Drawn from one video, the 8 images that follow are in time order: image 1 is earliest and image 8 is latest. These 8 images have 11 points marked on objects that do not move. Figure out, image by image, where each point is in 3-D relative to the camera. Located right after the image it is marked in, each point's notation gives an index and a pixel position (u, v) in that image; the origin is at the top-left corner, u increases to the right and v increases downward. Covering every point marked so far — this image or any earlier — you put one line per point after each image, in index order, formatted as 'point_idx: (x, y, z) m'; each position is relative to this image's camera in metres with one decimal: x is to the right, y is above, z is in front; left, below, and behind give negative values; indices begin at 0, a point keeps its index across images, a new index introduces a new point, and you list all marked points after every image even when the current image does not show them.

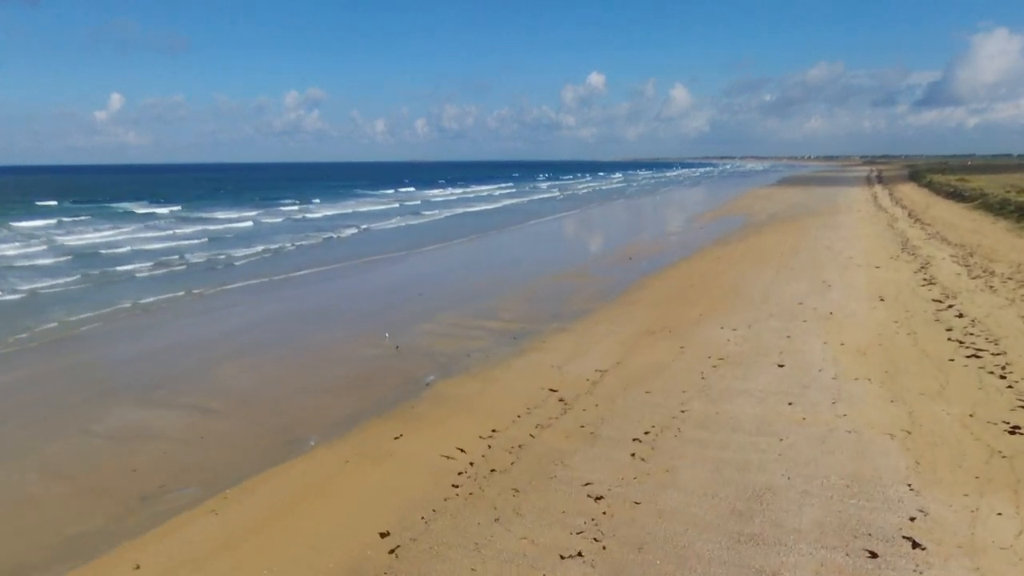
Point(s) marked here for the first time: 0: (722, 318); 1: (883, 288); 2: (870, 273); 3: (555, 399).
0: (+3.7, -0.6, +11.7) m
1: (+7.8, 0.0, +13.8) m
2: (+8.5, +0.3, +15.5) m
3: (+0.5, -1.3, +7.9) m
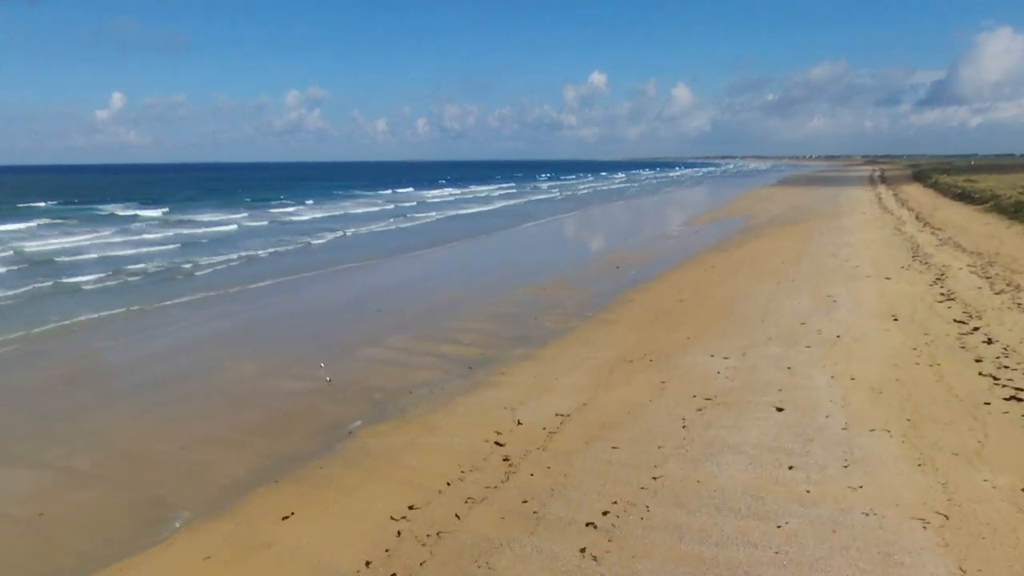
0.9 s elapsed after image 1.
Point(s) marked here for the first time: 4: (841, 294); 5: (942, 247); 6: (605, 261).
0: (+3.1, -0.9, +10.1) m
1: (+7.2, -0.3, +12.3) m
2: (+7.8, 0.0, +13.9) m
3: (-0.1, -1.7, +6.4) m
4: (+6.6, -0.2, +13.2) m
5: (+12.6, +1.2, +19.1) m
6: (+2.8, +0.9, +19.4) m
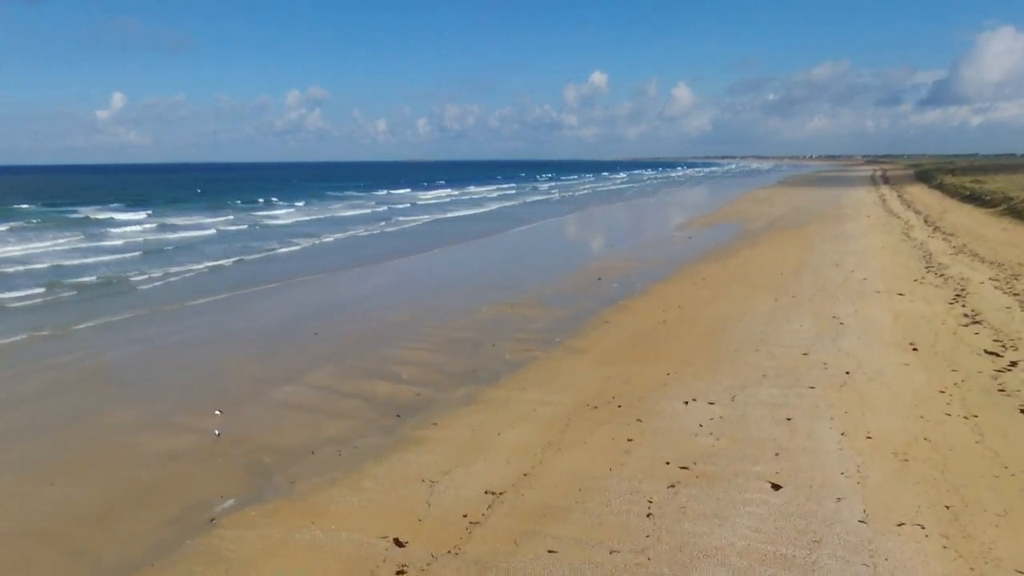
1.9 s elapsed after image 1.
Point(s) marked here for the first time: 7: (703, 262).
0: (+2.4, -1.2, +8.4) m
1: (+6.5, -0.7, +10.5) m
2: (+7.1, -0.3, +12.2) m
3: (-0.9, -2.0, +4.7) m
4: (+5.9, -0.5, +11.5) m
5: (+11.8, +0.9, +17.4) m
6: (+2.0, +0.5, +17.7) m
7: (+5.4, +0.7, +18.4) m
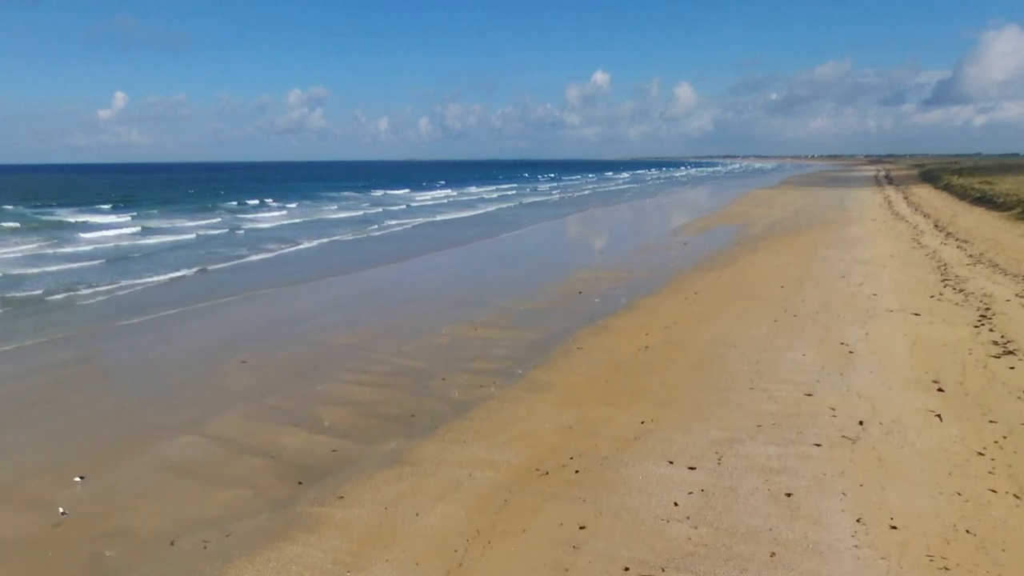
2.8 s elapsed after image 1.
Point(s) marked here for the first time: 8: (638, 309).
0: (+1.7, -1.6, +6.9) m
1: (+5.8, -1.0, +9.0) m
2: (+6.5, -0.7, +10.6) m
3: (-1.5, -2.3, +3.2) m
4: (+5.3, -0.9, +9.9) m
5: (+11.2, +0.5, +15.9) m
6: (+1.4, +0.2, +16.1) m
7: (+4.8, +0.4, +16.9) m
8: (+2.5, -0.4, +12.9) m
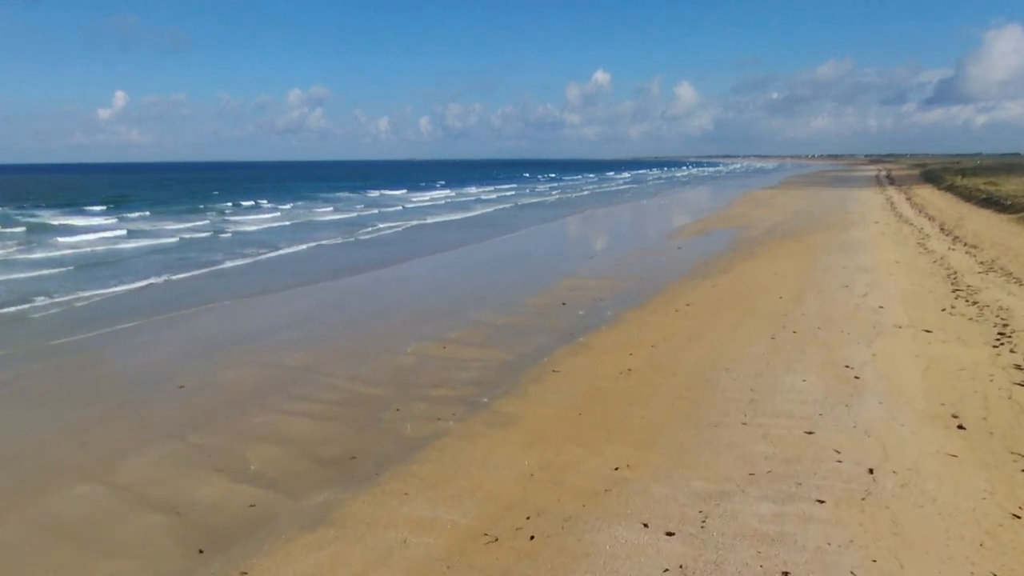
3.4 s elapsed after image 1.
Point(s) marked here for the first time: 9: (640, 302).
0: (+1.3, -1.8, +5.9) m
1: (+5.4, -1.2, +8.0) m
2: (+6.0, -0.9, +9.6) m
3: (-2.0, -2.6, +2.1) m
4: (+4.8, -1.1, +8.9) m
5: (+10.8, +0.3, +14.8) m
6: (+1.0, -0.1, +15.1) m
7: (+4.3, +0.2, +15.9) m
8: (+2.0, -0.6, +11.9) m
9: (+2.6, -0.3, +13.5) m
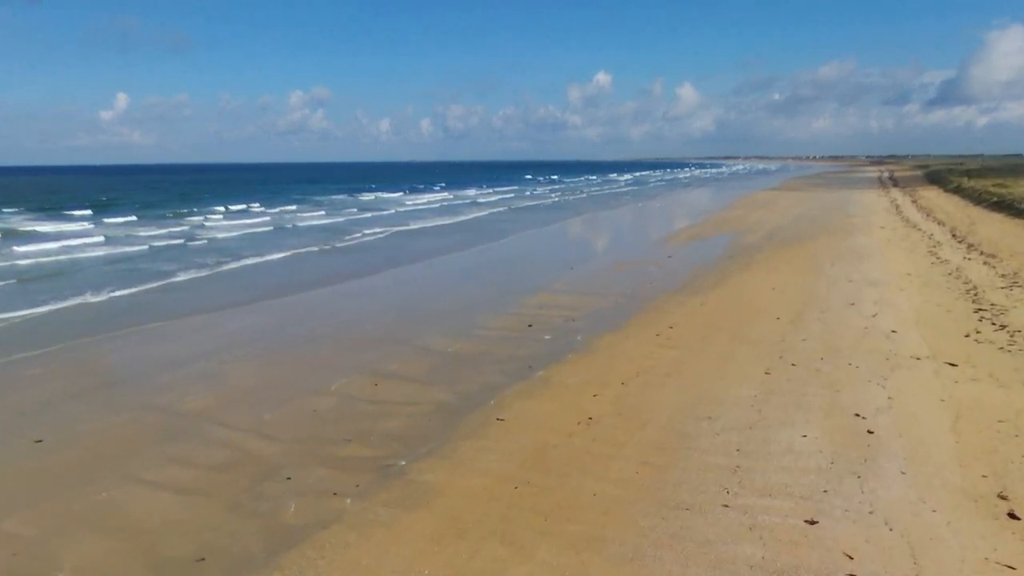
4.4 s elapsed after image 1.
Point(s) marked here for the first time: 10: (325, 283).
0: (+0.5, -2.1, +4.2) m
1: (+4.6, -1.6, +6.3) m
2: (+5.3, -1.3, +7.9) m
3: (-2.7, -2.9, +0.5) m
4: (+4.1, -1.4, +7.2) m
5: (+10.0, -0.1, +13.1) m
6: (+0.2, -0.4, +13.4) m
7: (+3.6, -0.2, +14.2) m
8: (+1.3, -1.0, +10.2) m
9: (+1.9, -0.7, +11.8) m
10: (-5.7, +0.2, +19.8) m
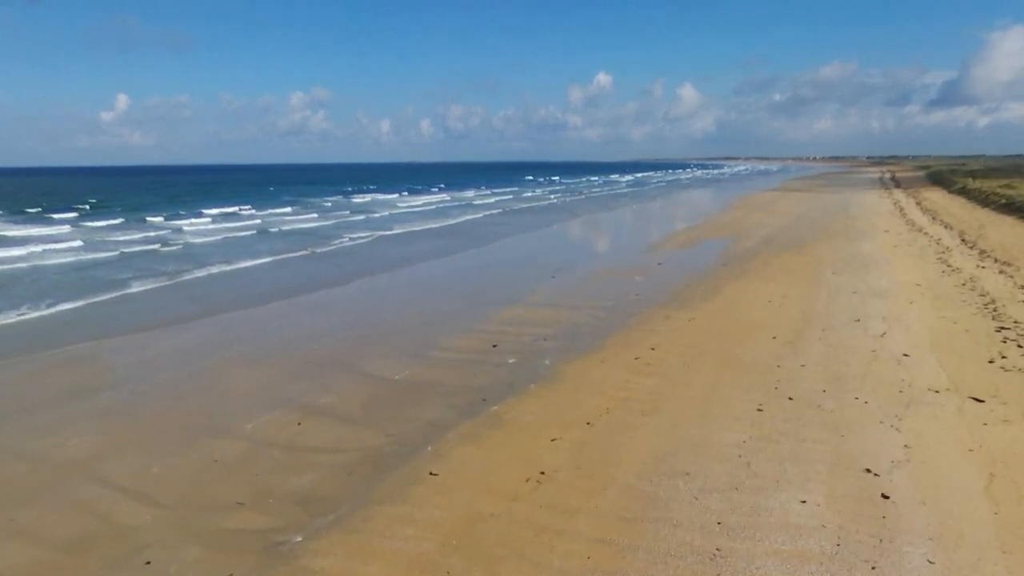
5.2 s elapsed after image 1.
0: (-0.1, -2.4, +2.9) m
1: (+4.0, -1.8, +4.9) m
2: (+4.7, -1.5, +6.6) m
3: (-3.4, -3.2, -0.9) m
4: (+3.5, -1.7, +5.9) m
5: (+9.4, -0.3, +11.8) m
6: (-0.4, -0.7, +12.1) m
7: (+3.0, -0.4, +12.8) m
8: (+0.7, -1.2, +8.8) m
9: (+1.3, -0.9, +10.4) m
10: (-6.3, -0.1, +18.5) m
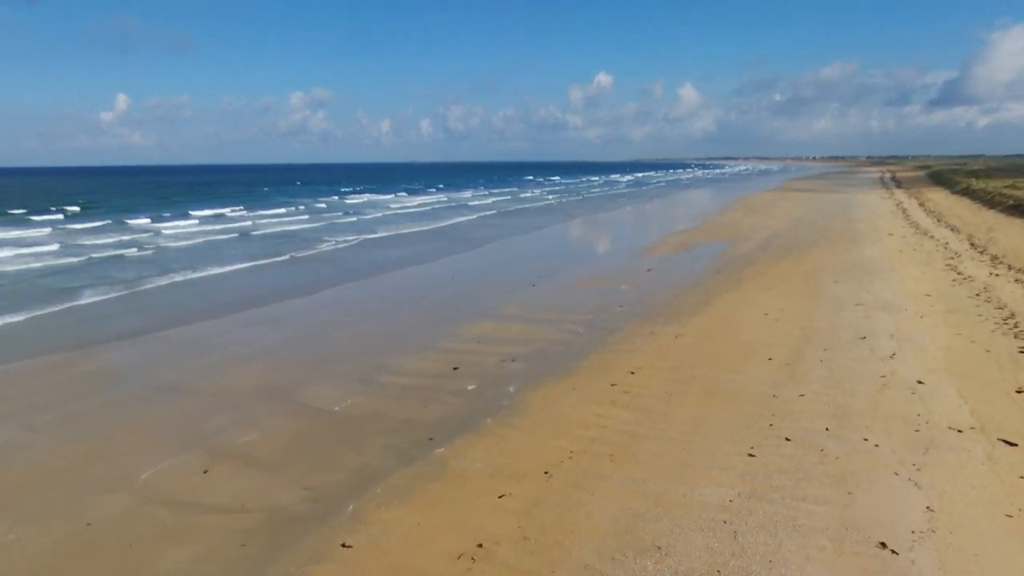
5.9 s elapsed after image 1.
0: (-0.6, -2.6, +1.7) m
1: (+3.5, -2.1, +3.7) m
2: (+4.1, -1.7, +5.4) m
3: (-3.9, -3.4, -2.0) m
4: (+2.9, -1.9, +4.7) m
5: (+8.9, -0.6, +10.6) m
6: (-0.9, -0.9, +10.9) m
7: (+2.5, -0.7, +11.6) m
8: (+0.1, -1.5, +7.6) m
9: (+0.8, -1.1, +9.2) m
10: (-6.8, -0.3, +17.3) m
